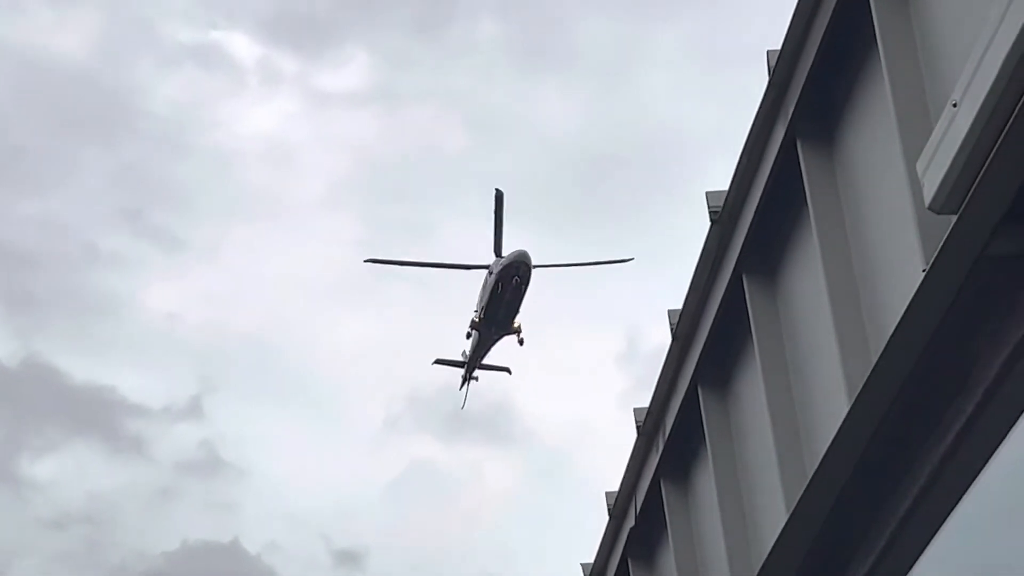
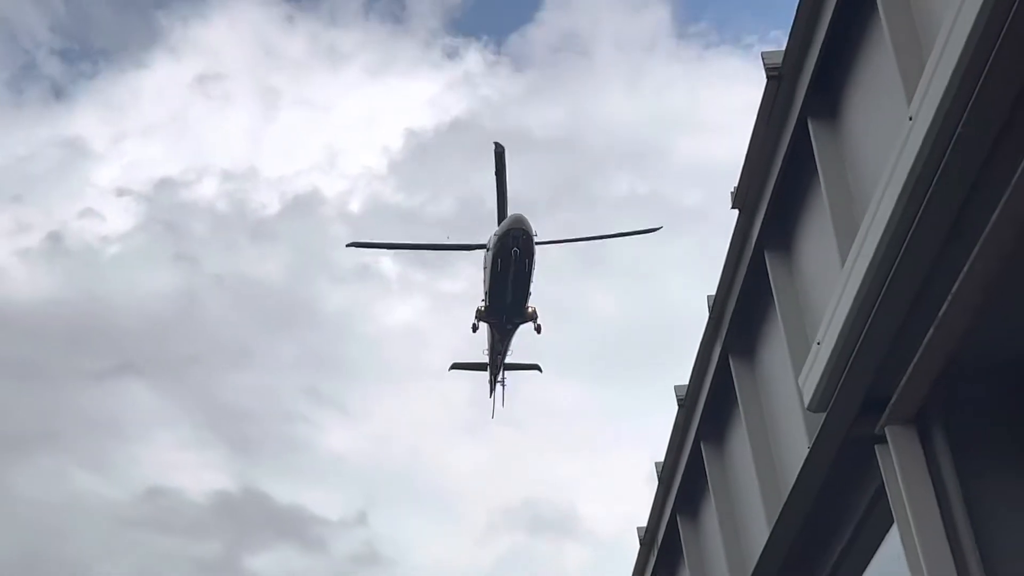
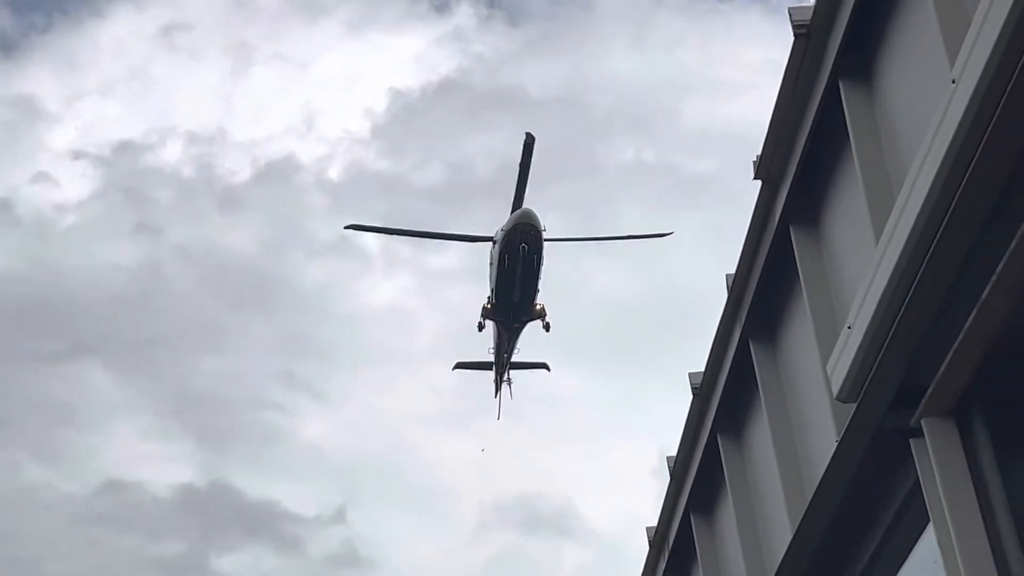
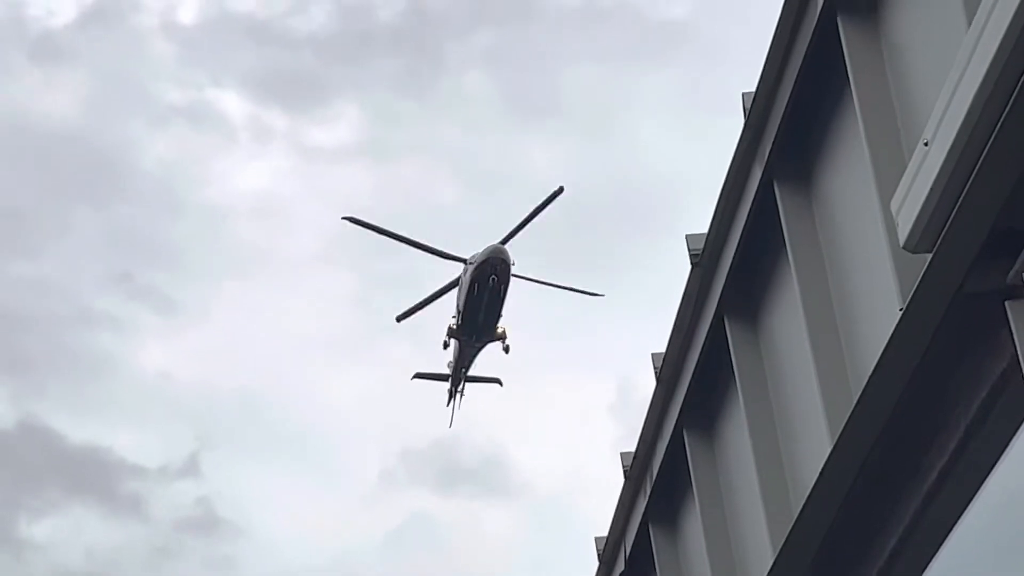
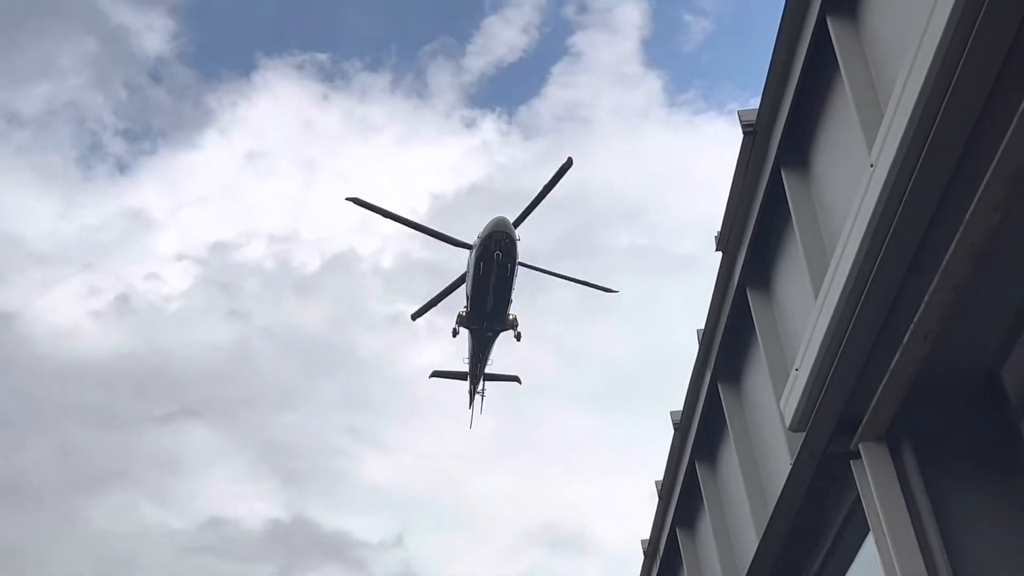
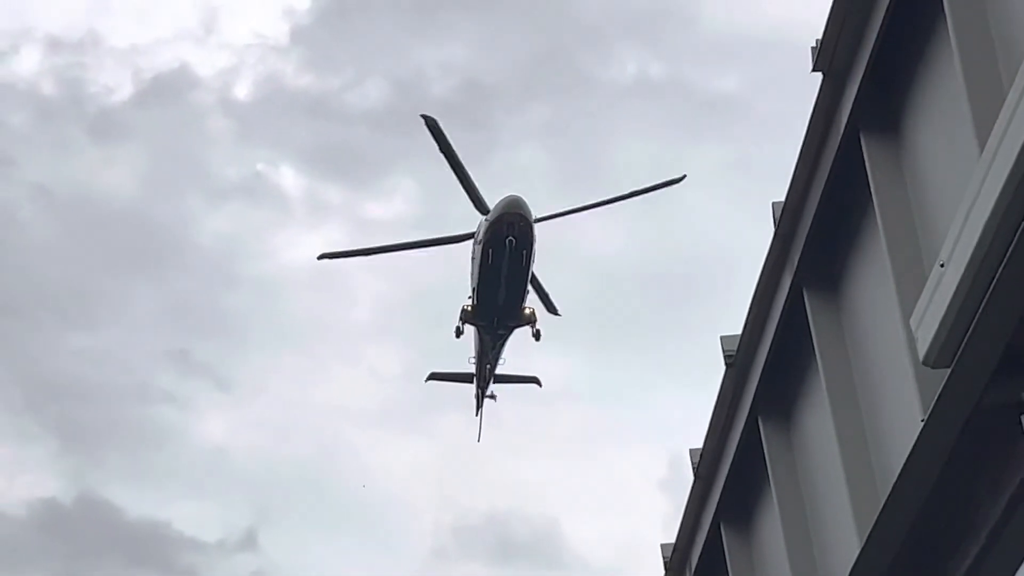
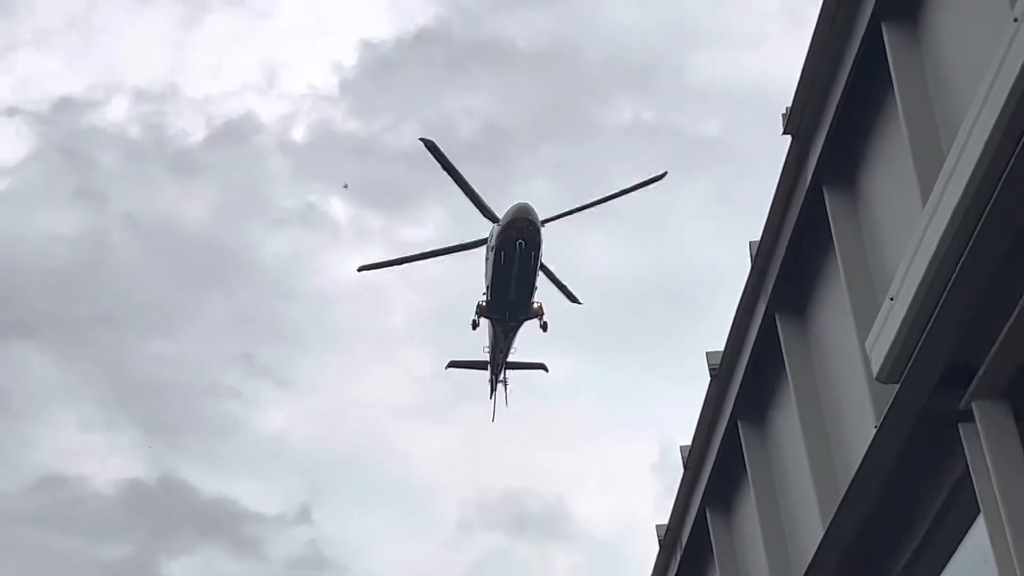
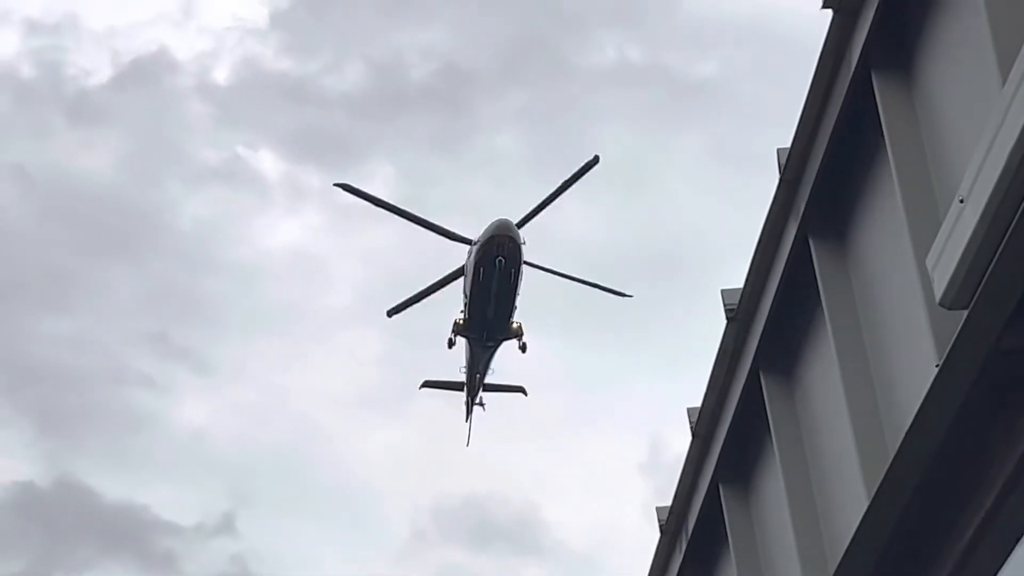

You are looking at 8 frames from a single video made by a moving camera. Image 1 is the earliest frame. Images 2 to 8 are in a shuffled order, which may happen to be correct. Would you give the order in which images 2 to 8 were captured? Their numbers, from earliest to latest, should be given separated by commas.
4, 8, 6, 7, 3, 2, 5
